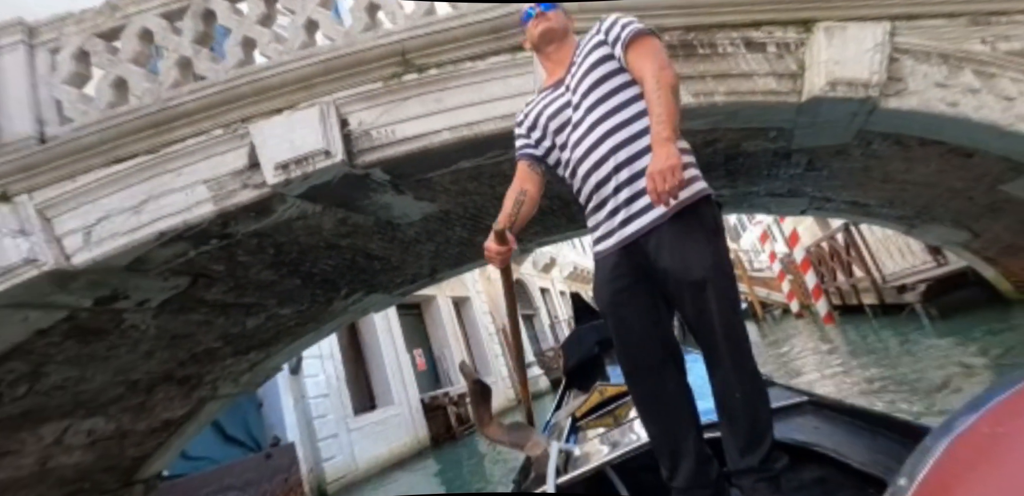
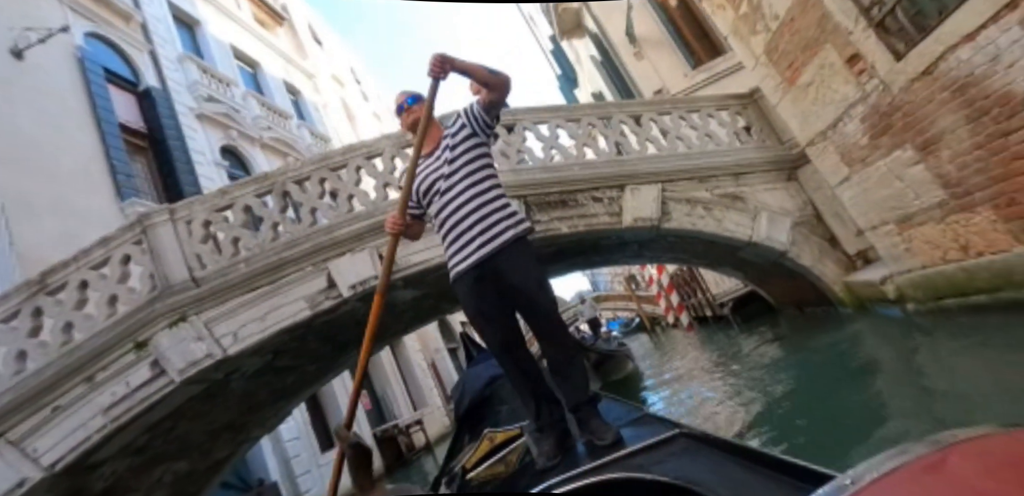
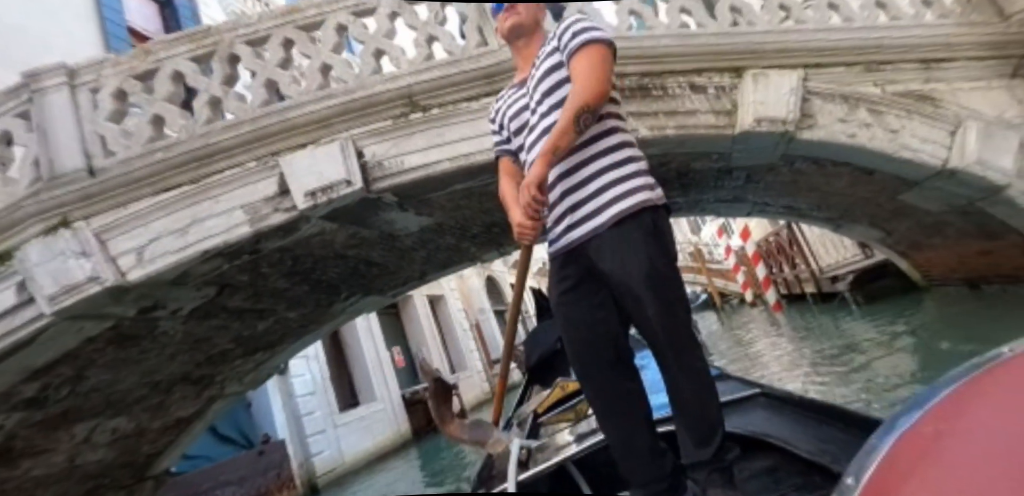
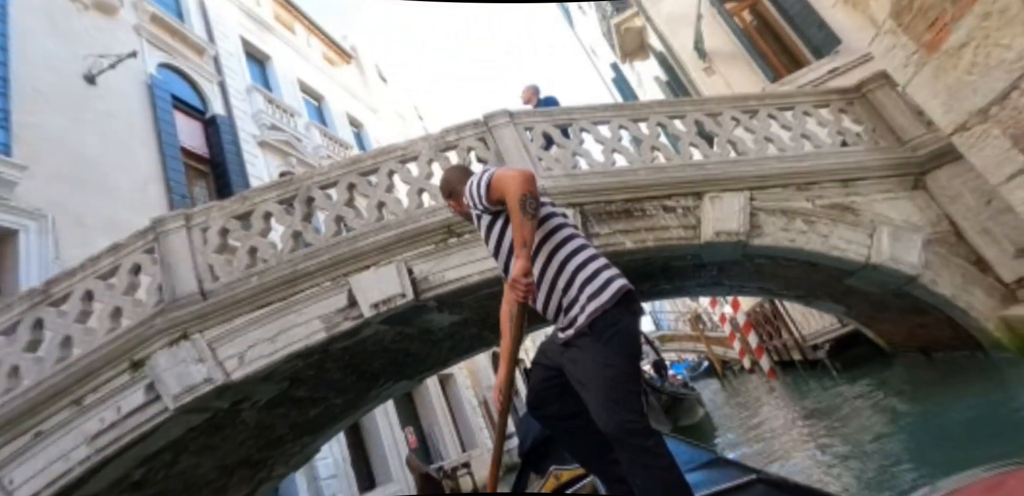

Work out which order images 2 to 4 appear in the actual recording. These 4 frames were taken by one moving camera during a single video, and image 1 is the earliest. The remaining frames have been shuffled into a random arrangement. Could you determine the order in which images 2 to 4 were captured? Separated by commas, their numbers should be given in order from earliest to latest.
3, 4, 2
